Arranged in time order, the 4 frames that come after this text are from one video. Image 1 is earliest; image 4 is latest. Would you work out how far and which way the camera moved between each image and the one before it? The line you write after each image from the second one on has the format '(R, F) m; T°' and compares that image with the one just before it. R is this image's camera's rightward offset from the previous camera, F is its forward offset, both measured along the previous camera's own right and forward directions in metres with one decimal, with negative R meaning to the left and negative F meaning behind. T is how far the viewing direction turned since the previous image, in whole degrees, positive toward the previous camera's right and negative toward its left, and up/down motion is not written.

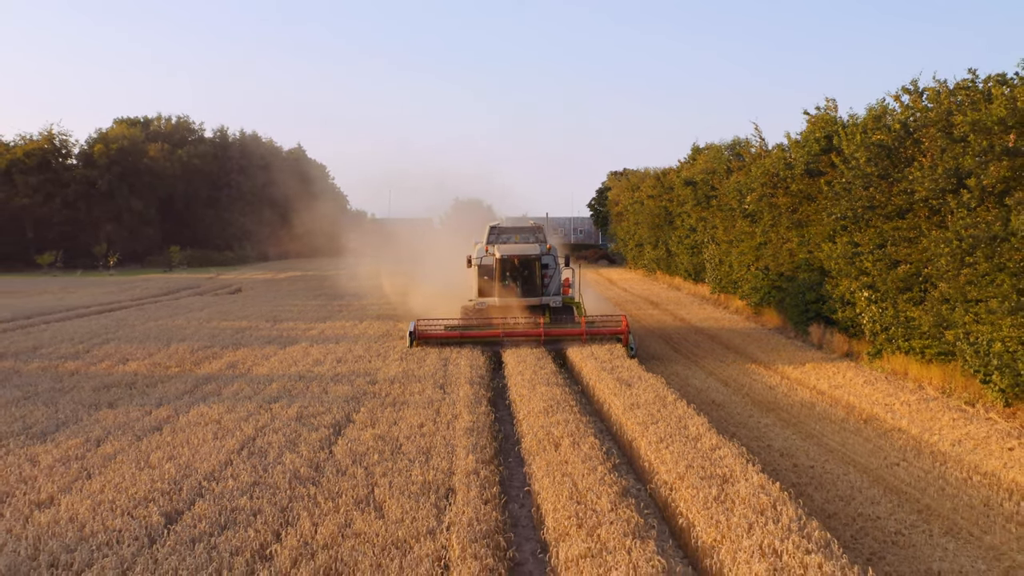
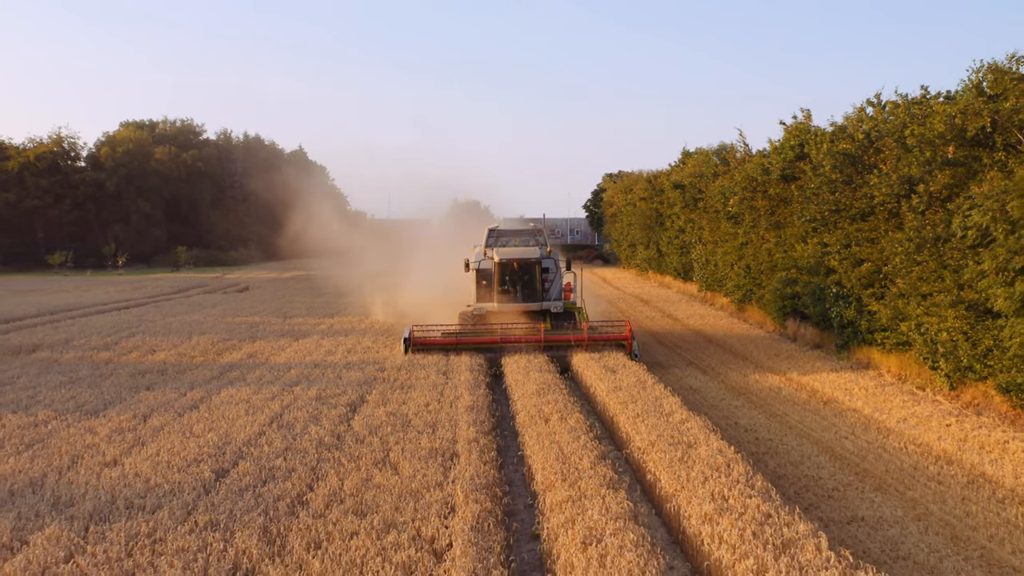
(0.0, -1.0) m; 0°
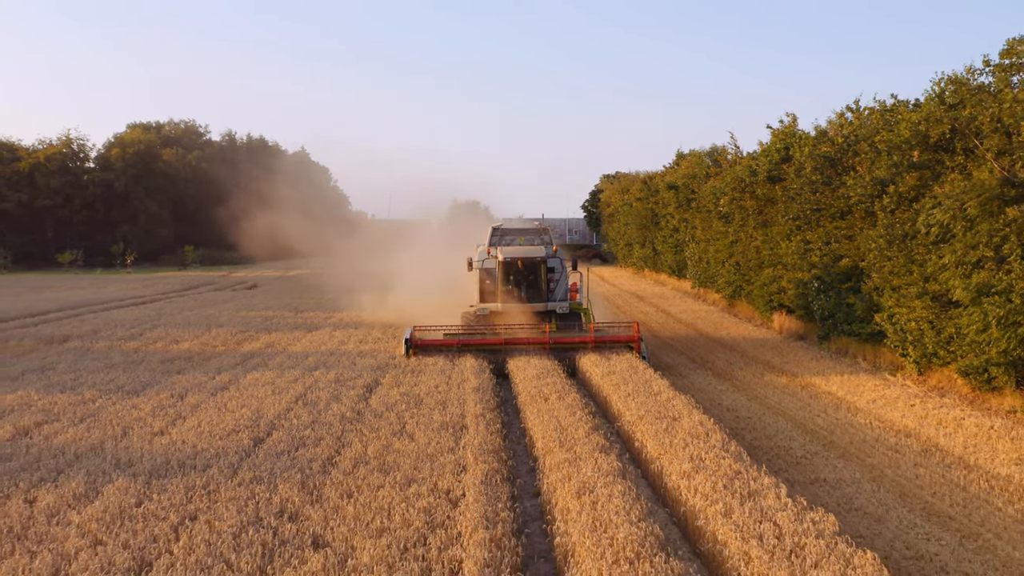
(-0.1, -0.8) m; 0°
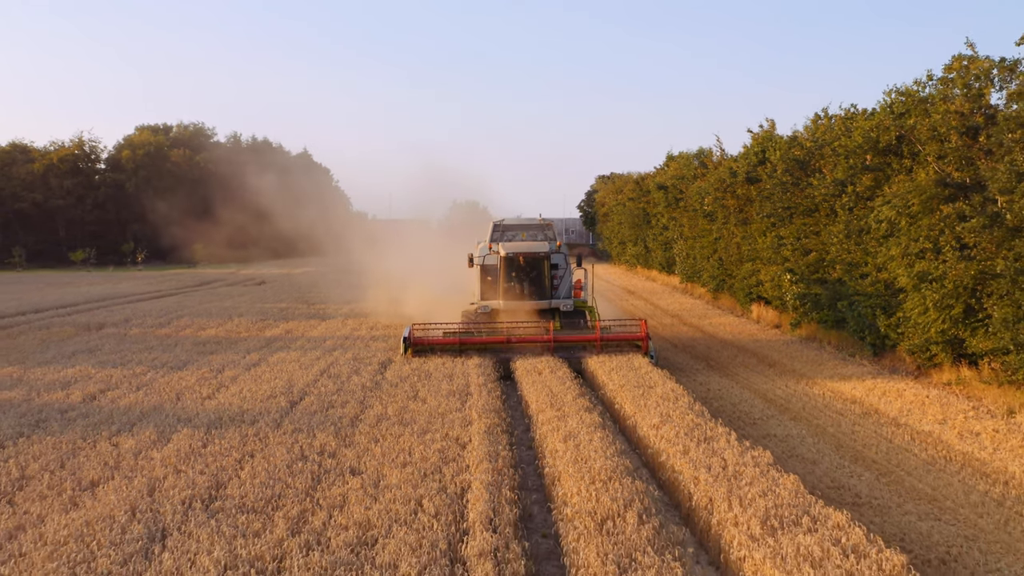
(0.0, -1.2) m; 0°
